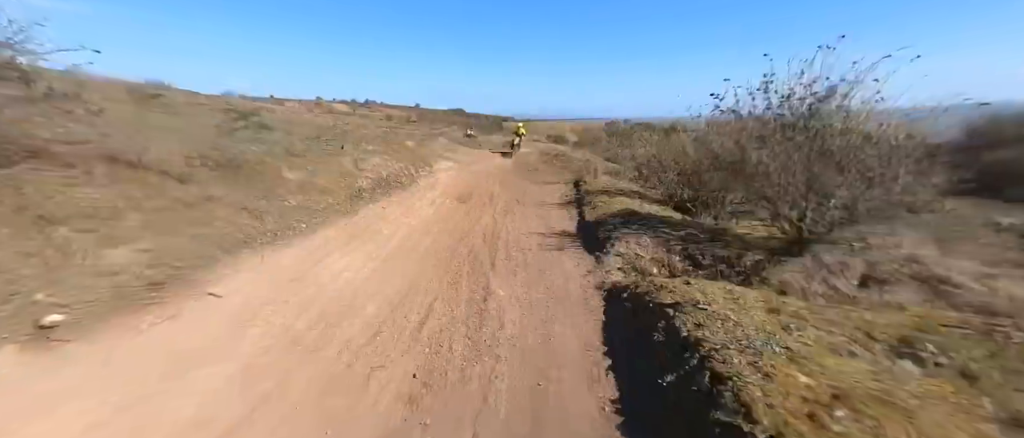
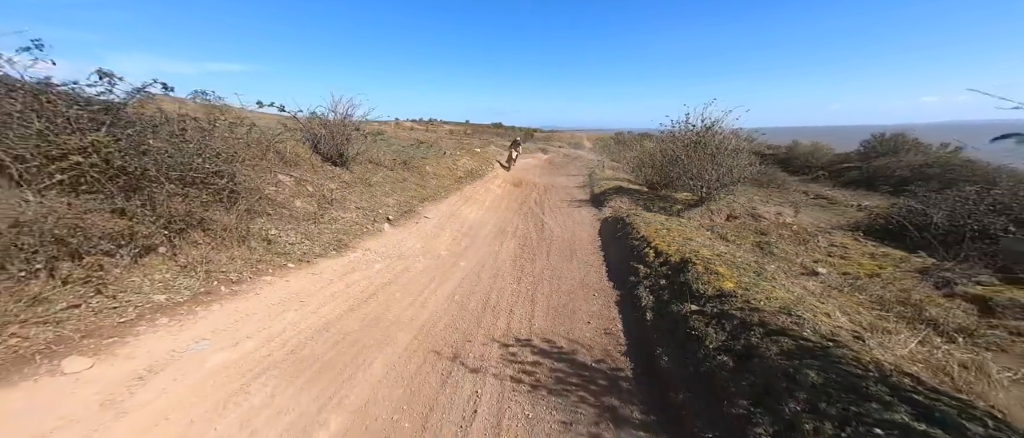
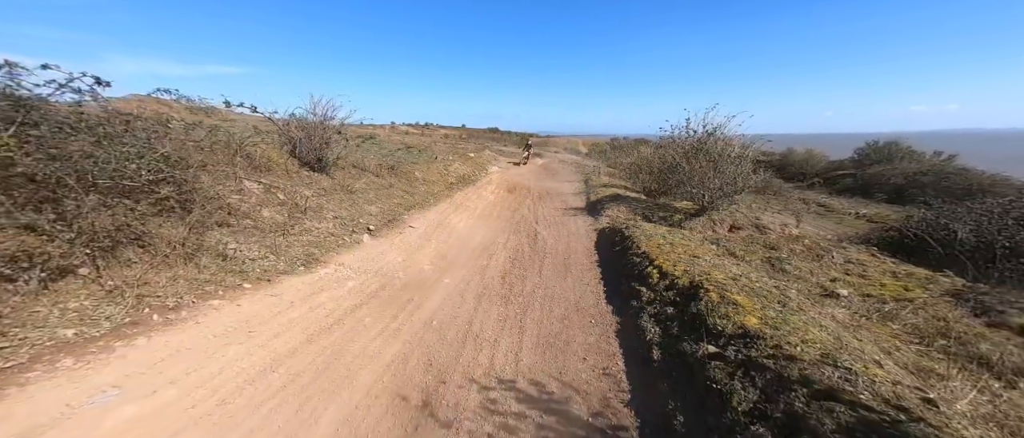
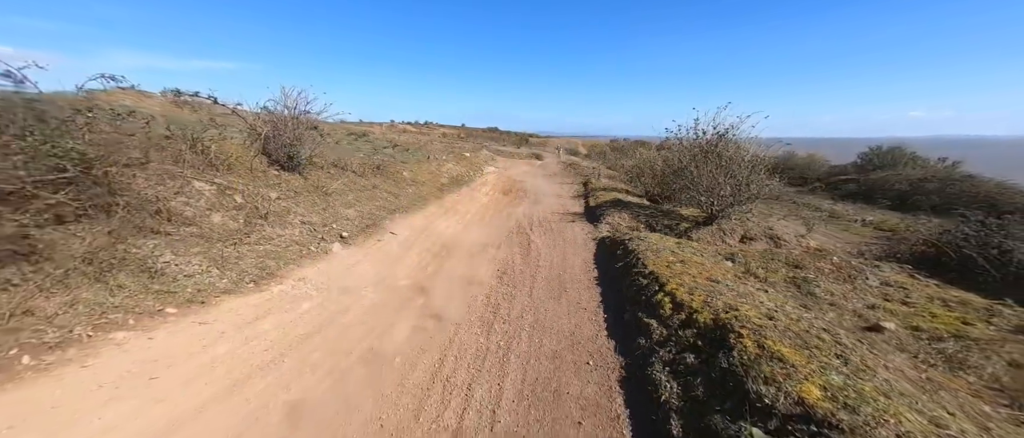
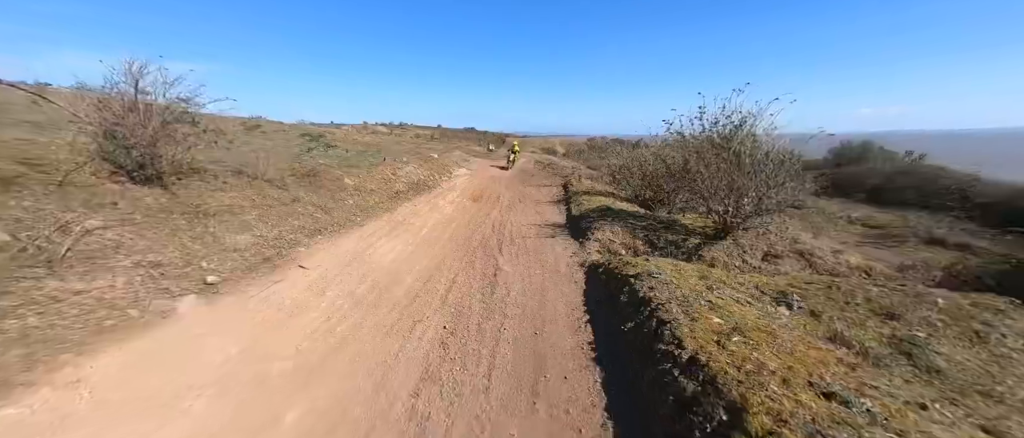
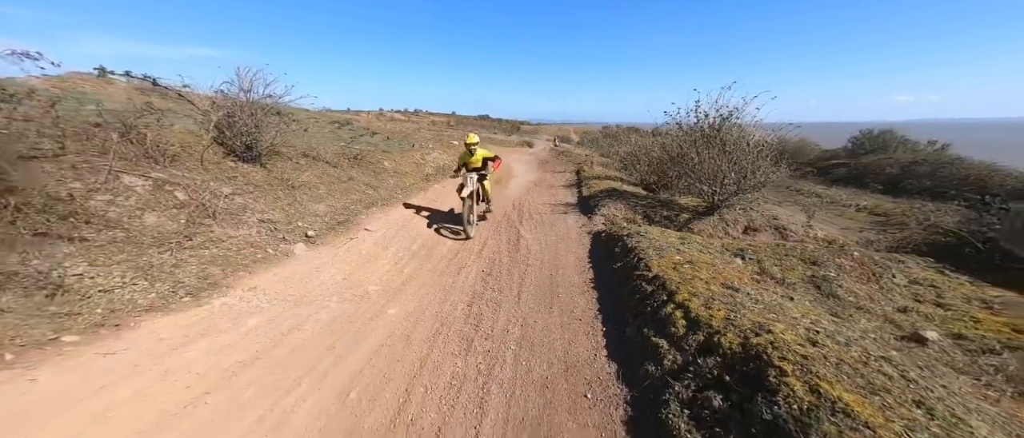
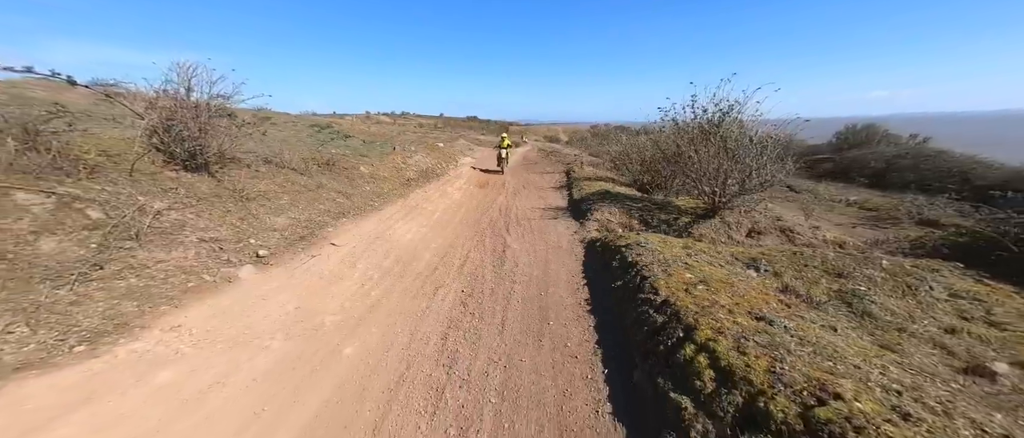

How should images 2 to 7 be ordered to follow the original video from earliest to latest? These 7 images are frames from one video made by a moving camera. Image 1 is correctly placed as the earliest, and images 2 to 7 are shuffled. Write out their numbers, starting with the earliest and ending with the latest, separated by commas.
5, 7, 6, 4, 3, 2
